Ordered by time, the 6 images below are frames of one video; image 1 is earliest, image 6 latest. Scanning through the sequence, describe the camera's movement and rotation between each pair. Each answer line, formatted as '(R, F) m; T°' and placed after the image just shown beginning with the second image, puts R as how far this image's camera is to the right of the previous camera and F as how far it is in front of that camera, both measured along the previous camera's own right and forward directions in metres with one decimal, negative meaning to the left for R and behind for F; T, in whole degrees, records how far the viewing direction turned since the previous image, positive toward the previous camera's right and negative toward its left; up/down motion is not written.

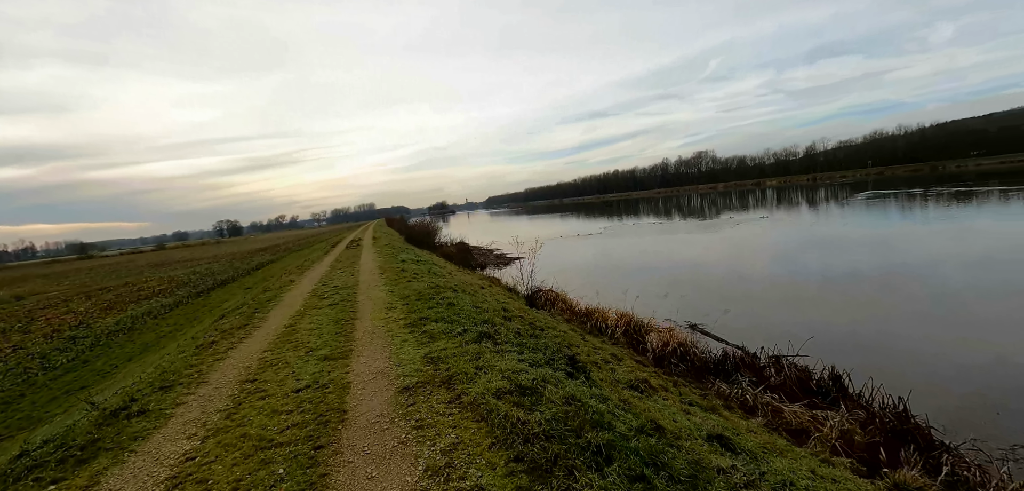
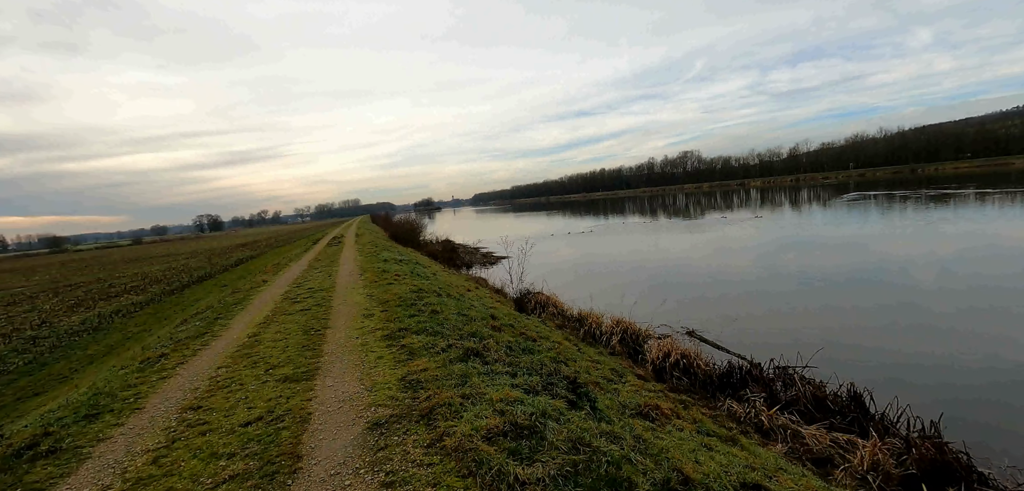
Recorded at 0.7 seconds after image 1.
(-0.1, +1.0) m; +2°
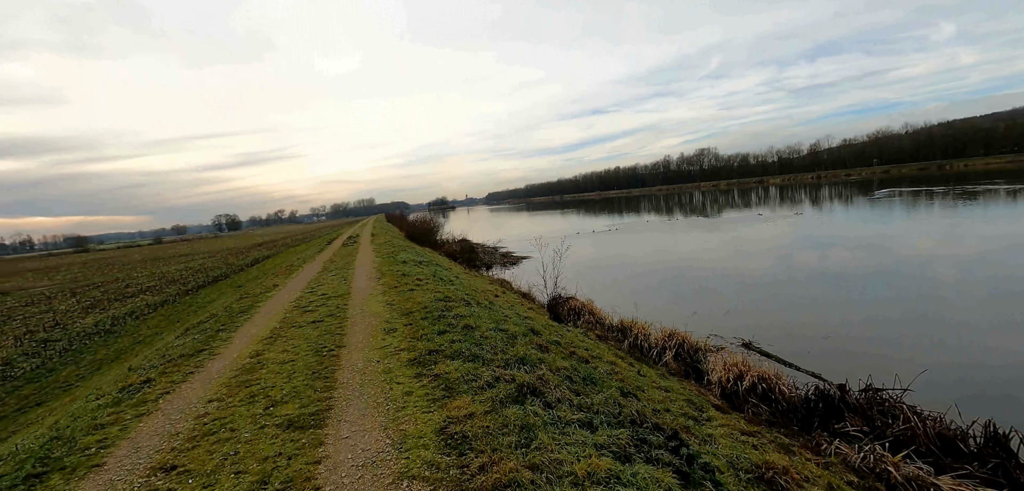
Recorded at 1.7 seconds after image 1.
(-0.7, +1.6) m; -2°
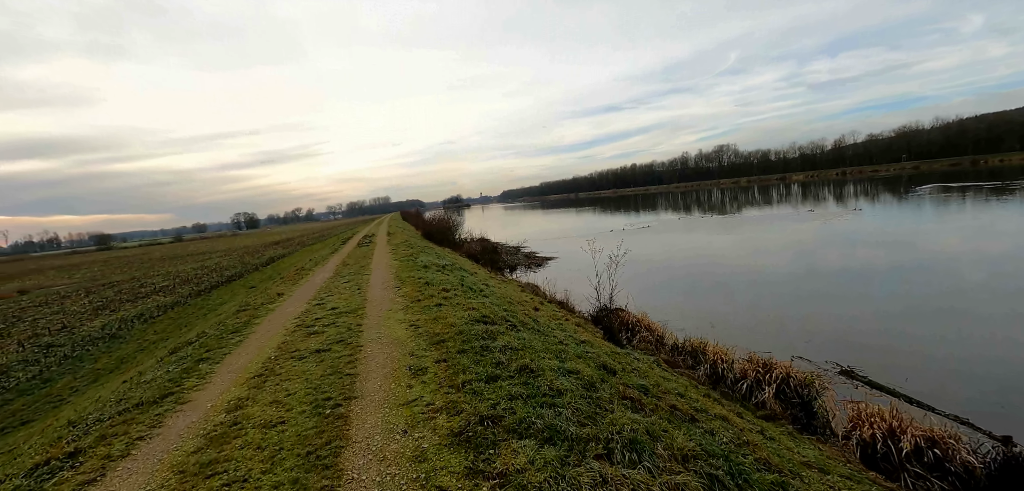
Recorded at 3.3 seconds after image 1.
(-0.9, +2.3) m; -2°
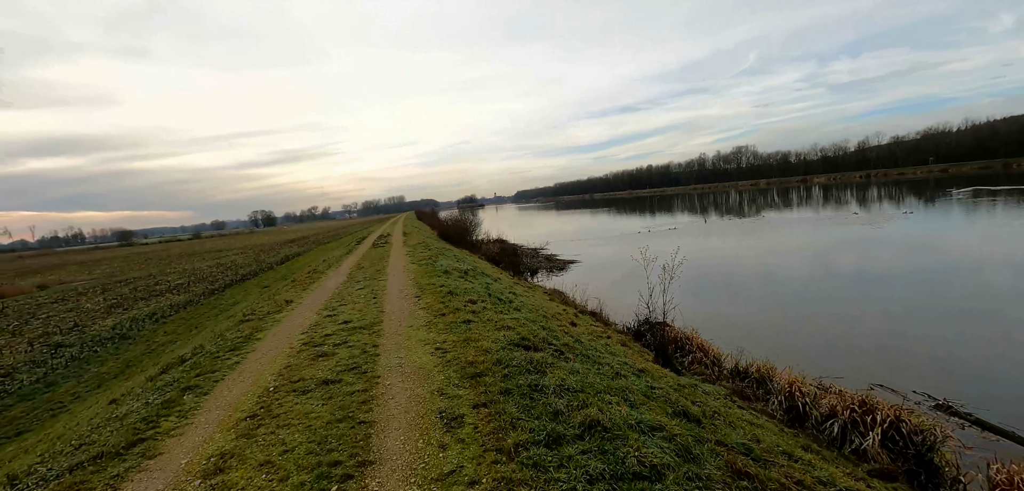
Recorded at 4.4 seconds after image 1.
(-0.6, +1.5) m; -2°
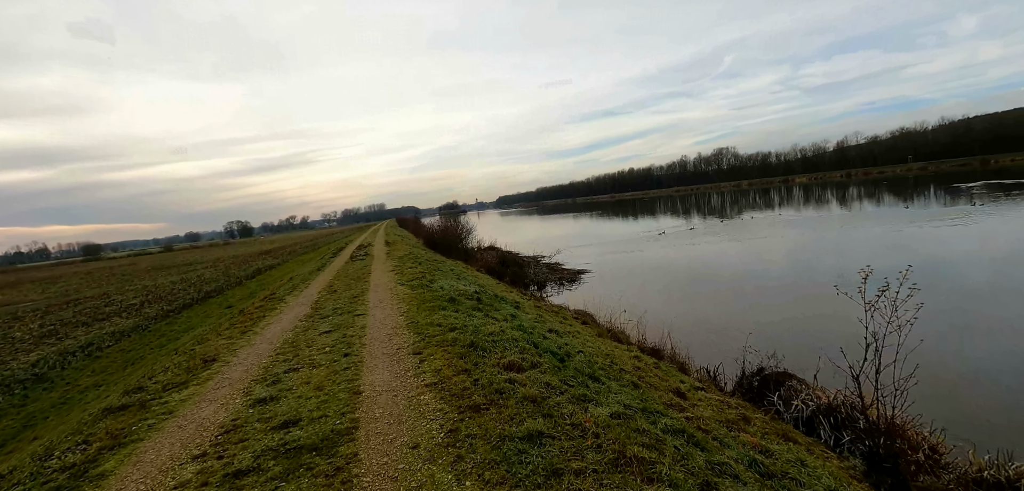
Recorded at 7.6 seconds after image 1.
(-1.3, +4.5) m; +2°
